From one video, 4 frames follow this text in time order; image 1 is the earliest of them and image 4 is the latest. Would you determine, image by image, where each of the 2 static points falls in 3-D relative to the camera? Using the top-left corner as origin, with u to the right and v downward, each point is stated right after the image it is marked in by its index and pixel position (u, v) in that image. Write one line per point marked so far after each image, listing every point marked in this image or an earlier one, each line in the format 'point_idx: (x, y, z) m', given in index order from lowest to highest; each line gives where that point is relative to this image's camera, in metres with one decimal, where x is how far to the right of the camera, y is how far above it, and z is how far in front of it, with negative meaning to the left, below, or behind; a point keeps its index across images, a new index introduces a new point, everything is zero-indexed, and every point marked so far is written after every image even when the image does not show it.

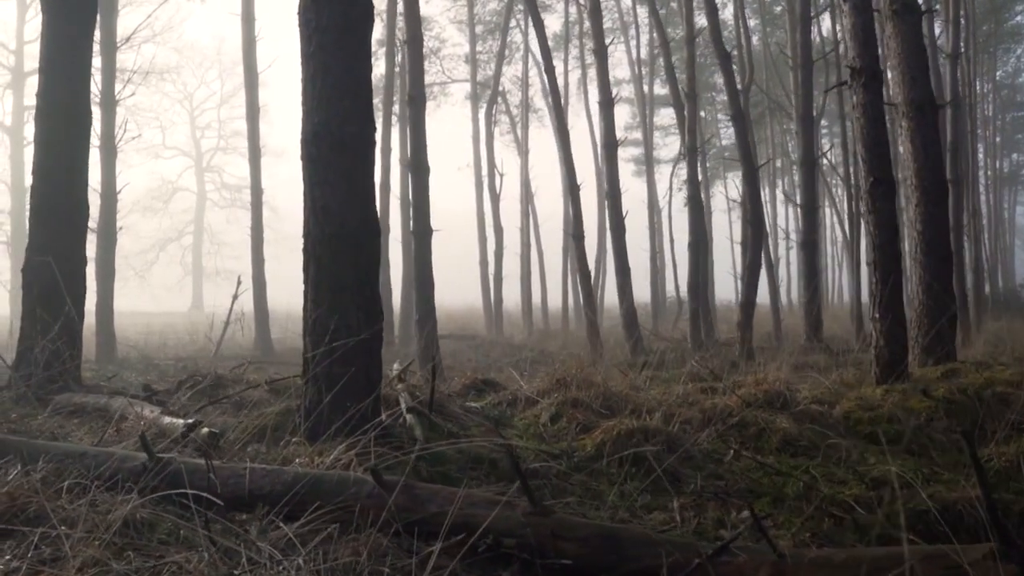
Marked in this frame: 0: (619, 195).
0: (+2.3, +2.0, +18.4) m
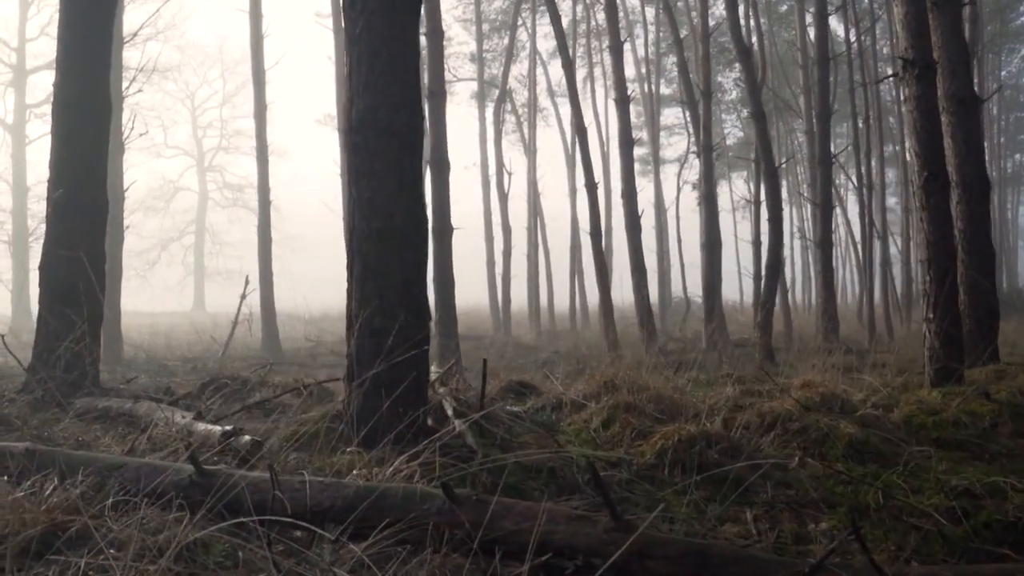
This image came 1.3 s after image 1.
0: (+2.6, +2.0, +18.1) m
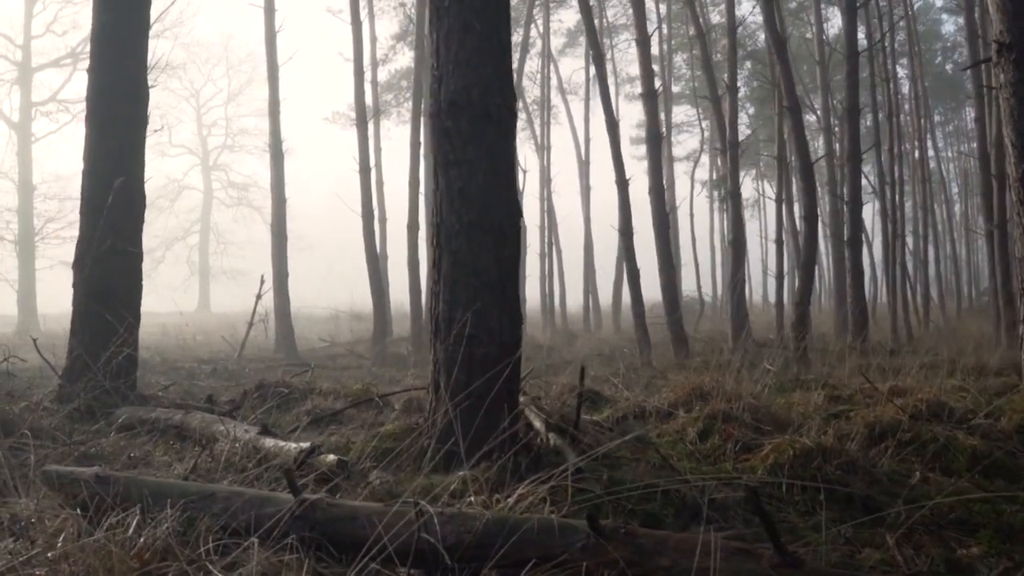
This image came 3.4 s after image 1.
0: (+3.2, +2.0, +17.6) m
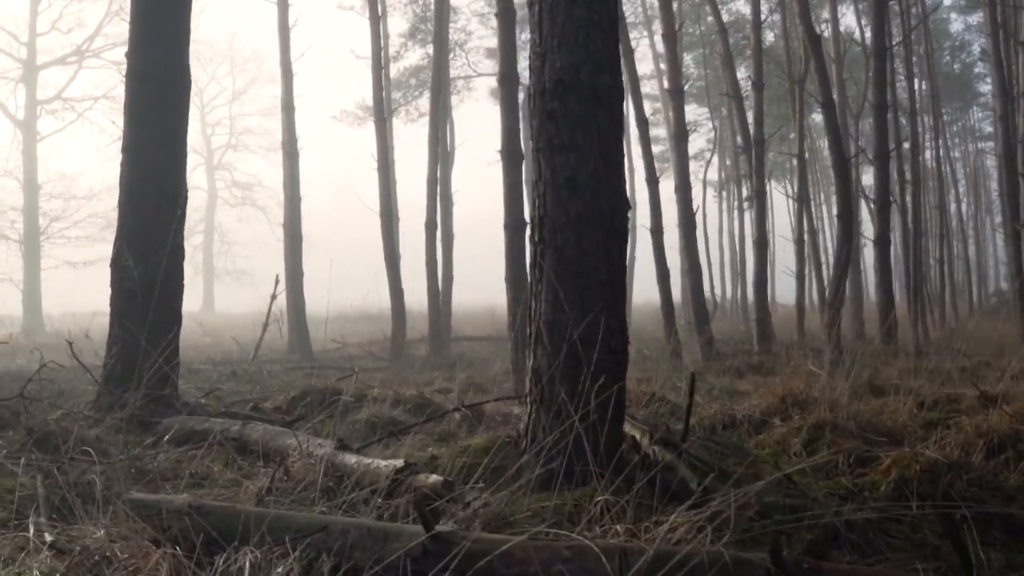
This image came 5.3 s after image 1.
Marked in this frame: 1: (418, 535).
0: (+3.7, +2.0, +17.2) m
1: (-0.3, -0.8, +2.7) m
